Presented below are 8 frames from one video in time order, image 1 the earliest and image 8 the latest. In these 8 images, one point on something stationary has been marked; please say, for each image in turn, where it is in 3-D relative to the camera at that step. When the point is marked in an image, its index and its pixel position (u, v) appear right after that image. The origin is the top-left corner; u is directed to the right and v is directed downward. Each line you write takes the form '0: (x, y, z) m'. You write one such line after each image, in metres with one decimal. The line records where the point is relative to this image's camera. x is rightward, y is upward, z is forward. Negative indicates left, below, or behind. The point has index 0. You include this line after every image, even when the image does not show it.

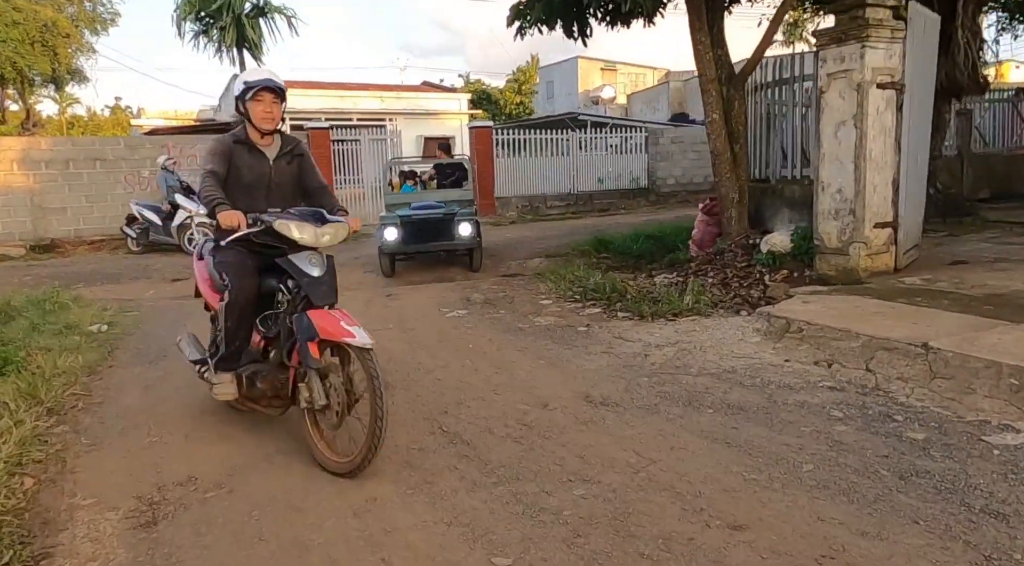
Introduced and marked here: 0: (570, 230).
0: (+1.2, +1.1, +14.4) m
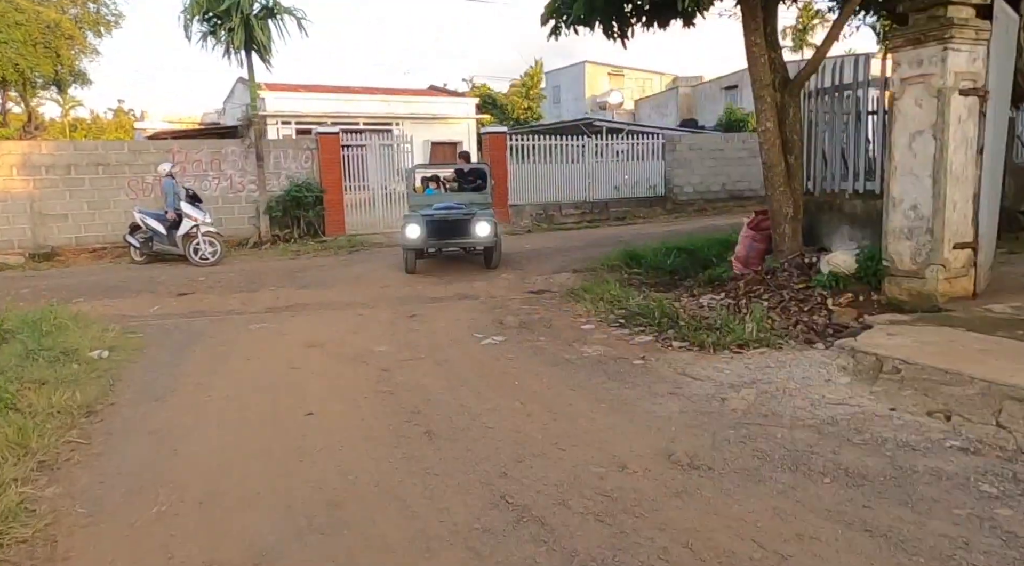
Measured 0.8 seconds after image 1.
0: (+1.6, +0.8, +13.8) m
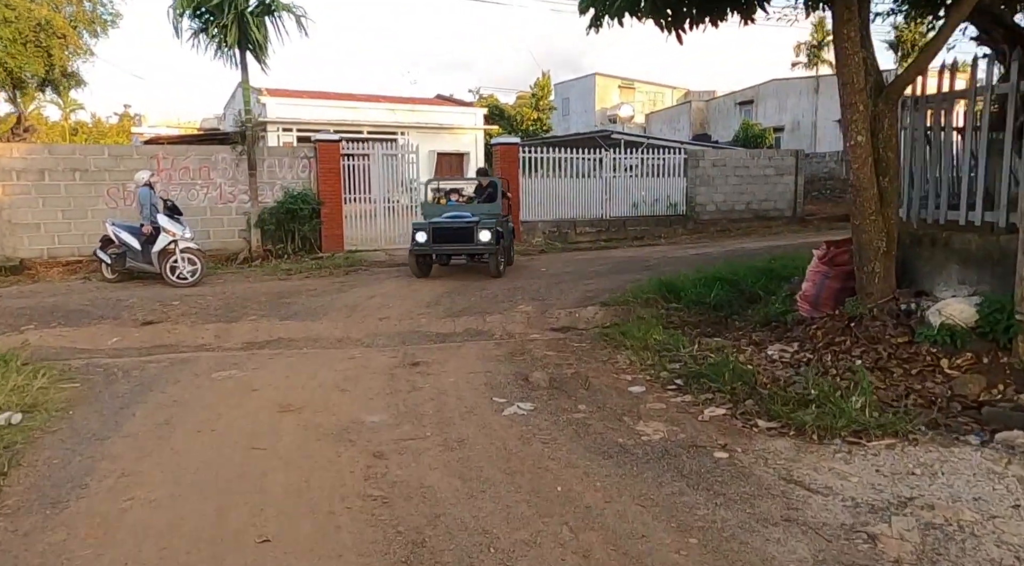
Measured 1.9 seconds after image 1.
0: (+1.8, +0.3, +12.5) m
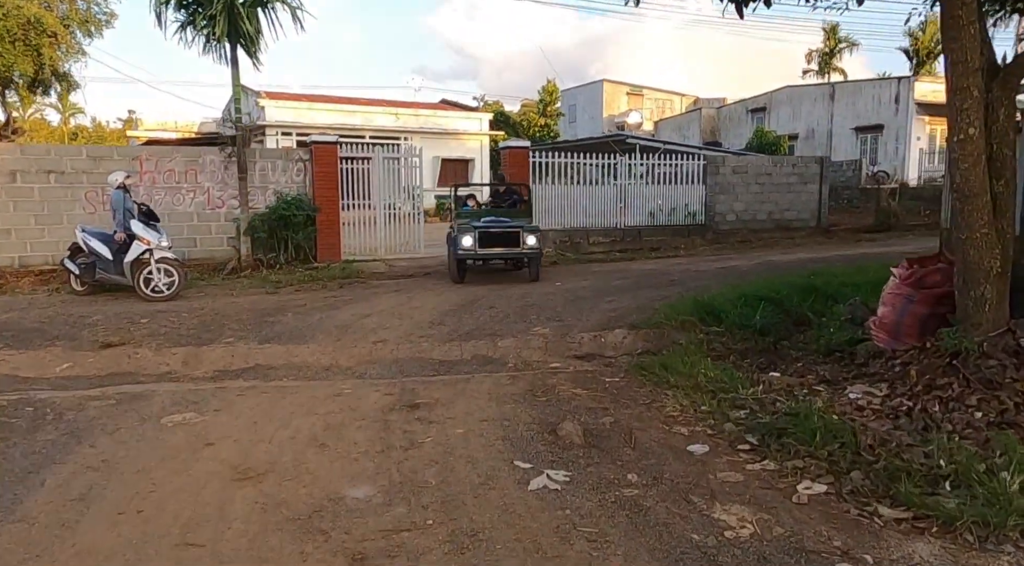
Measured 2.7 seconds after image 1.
0: (+2.0, +0.1, +11.4) m
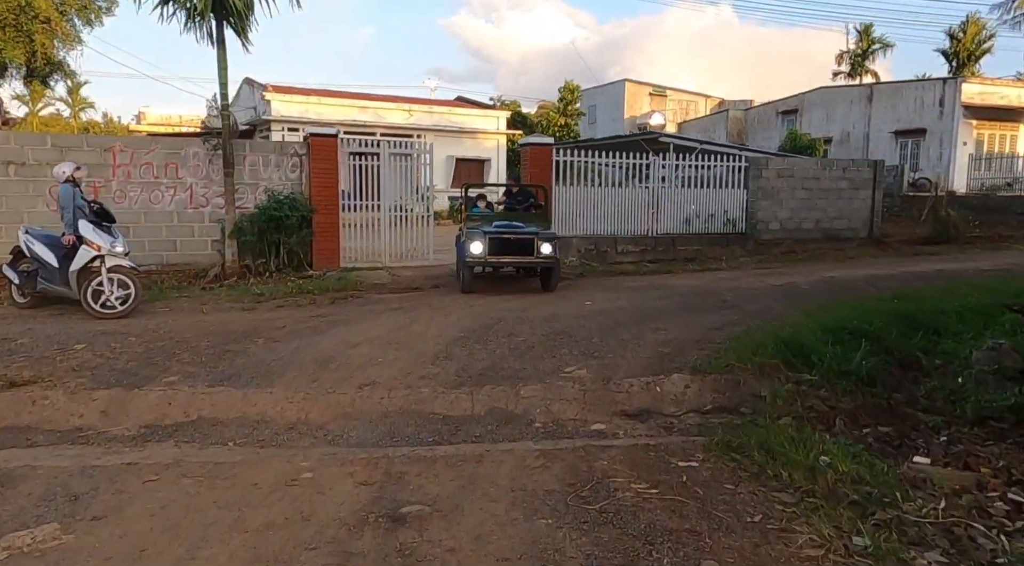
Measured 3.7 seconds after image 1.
0: (+2.3, -0.2, +9.6) m
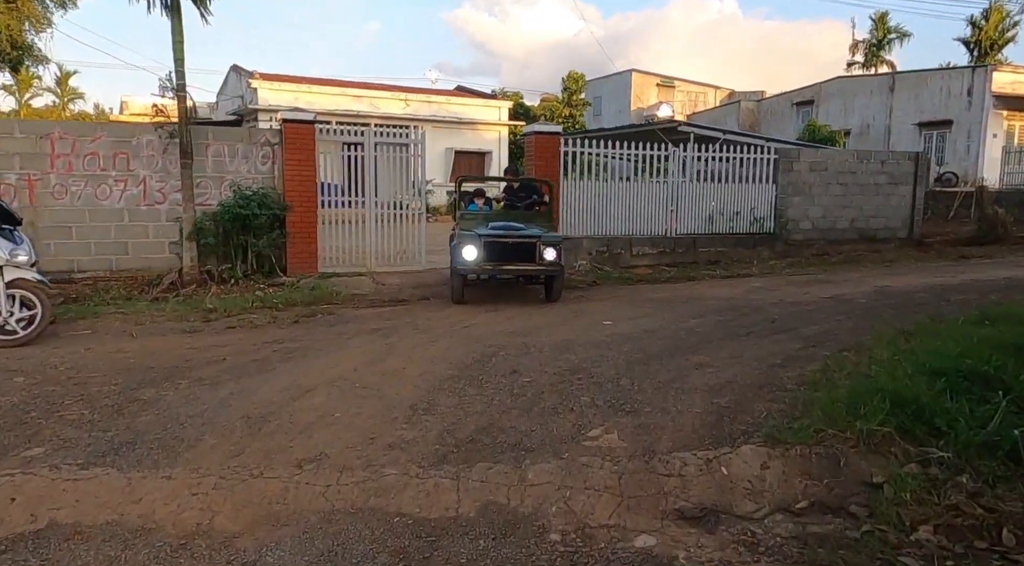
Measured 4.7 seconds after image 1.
0: (+2.3, -0.4, +7.9) m
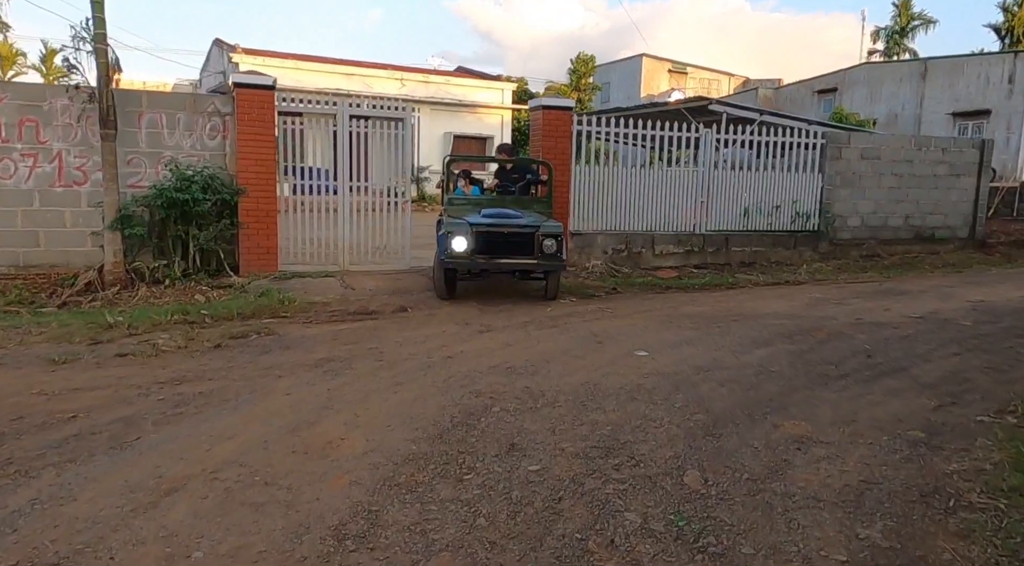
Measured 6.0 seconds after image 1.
0: (+2.3, -0.5, +5.9) m
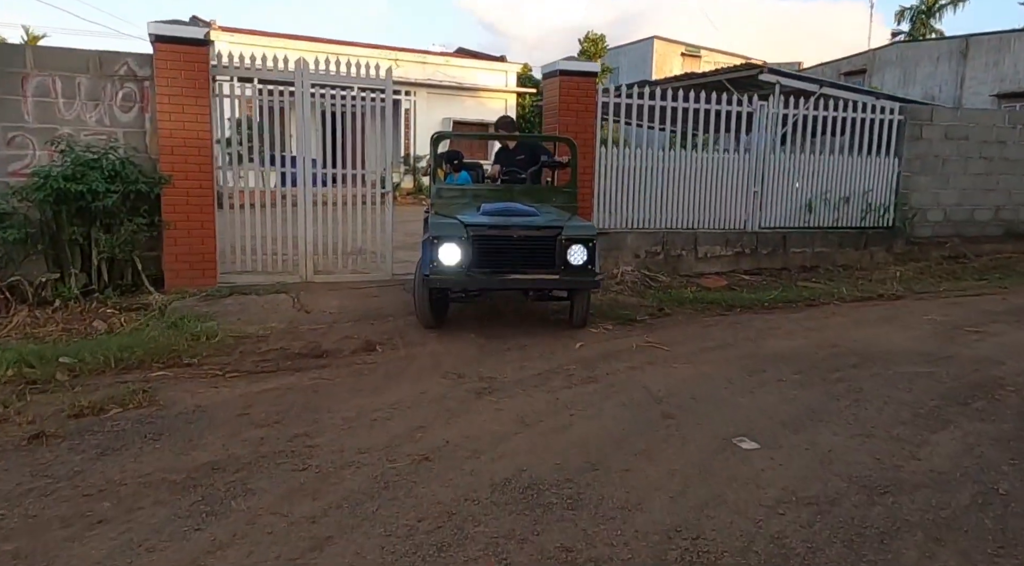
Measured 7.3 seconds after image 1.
0: (+2.4, -0.7, +3.6) m
